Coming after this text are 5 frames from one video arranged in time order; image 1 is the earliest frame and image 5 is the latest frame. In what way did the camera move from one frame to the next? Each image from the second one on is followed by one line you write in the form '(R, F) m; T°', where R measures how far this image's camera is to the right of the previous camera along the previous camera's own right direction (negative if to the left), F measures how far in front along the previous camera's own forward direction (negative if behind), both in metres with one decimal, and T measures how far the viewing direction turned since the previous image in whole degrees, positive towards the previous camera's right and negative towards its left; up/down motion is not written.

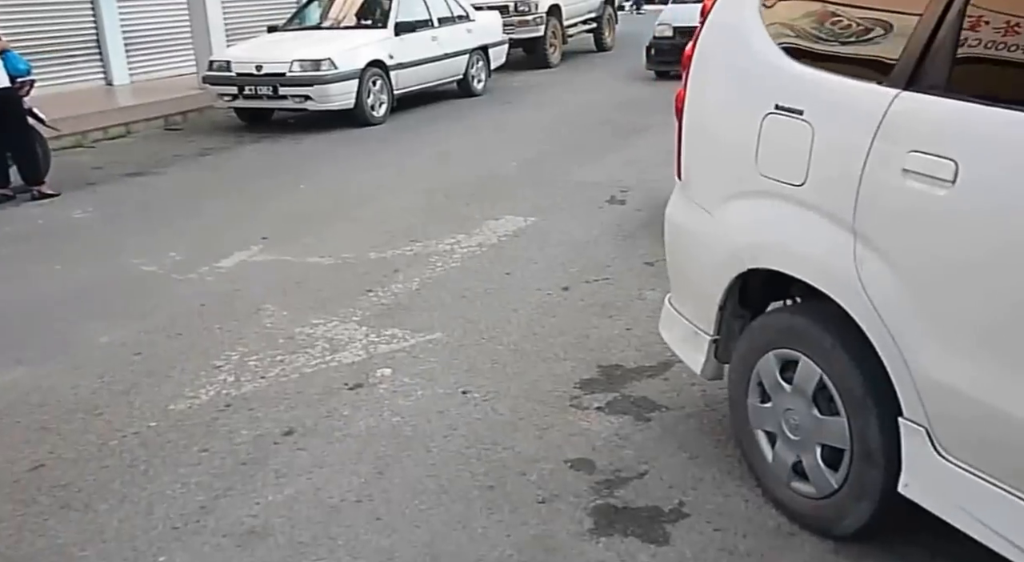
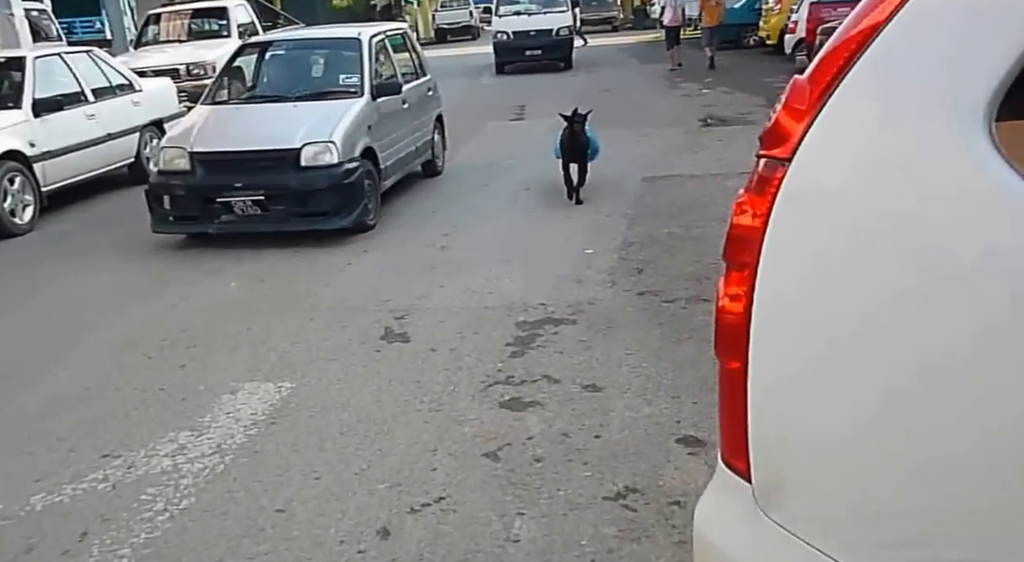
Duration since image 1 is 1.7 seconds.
(-0.3, +2.1) m; +18°
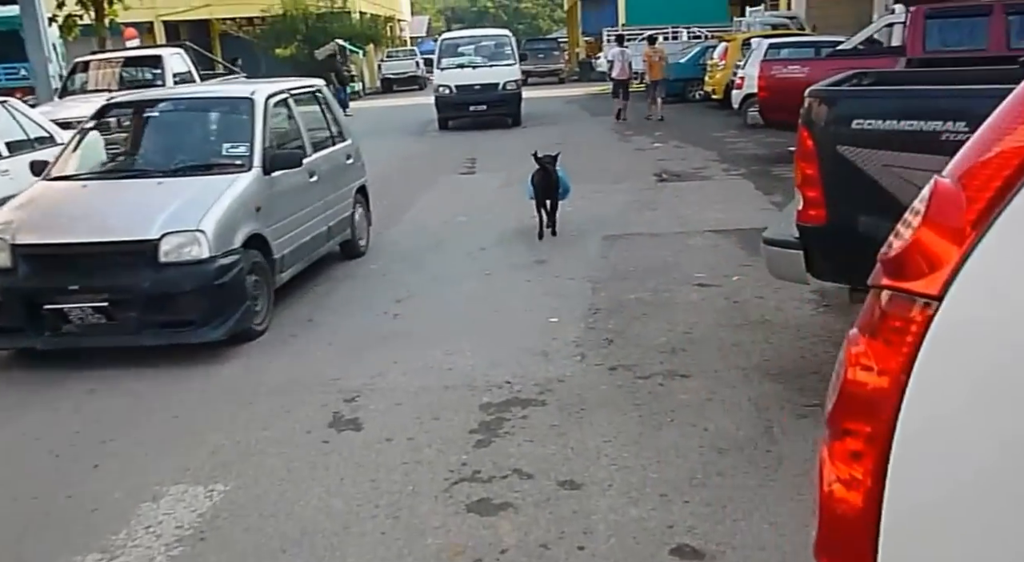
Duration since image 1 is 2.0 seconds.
(-0.1, +0.5) m; +3°
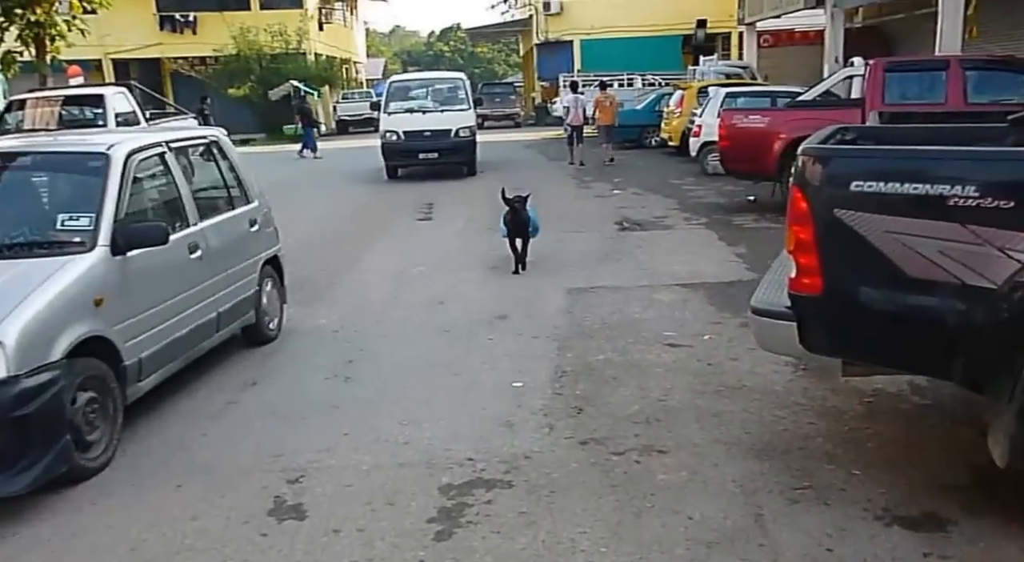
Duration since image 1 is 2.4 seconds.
(0.0, +0.5) m; +3°
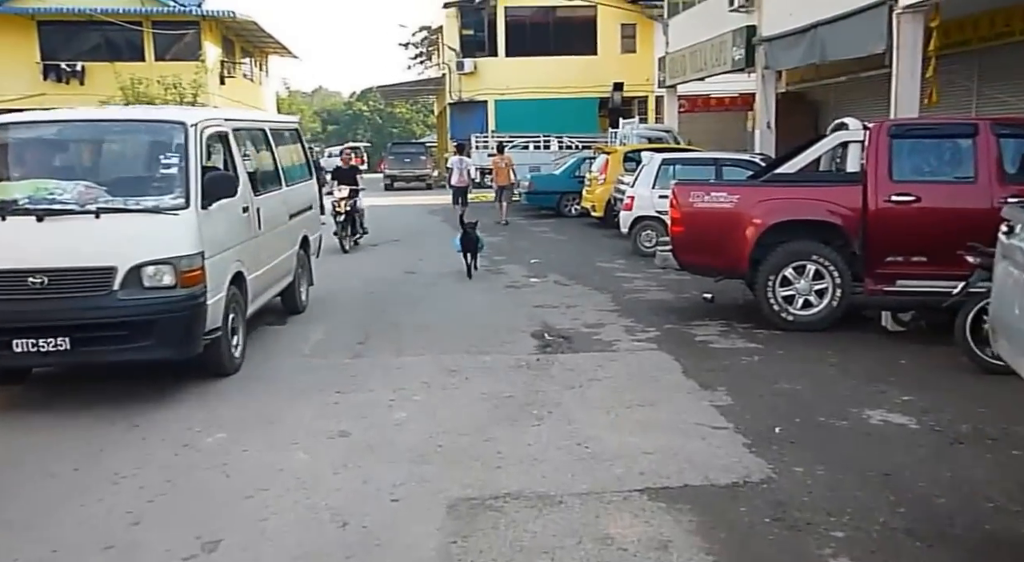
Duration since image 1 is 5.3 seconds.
(+0.3, +3.9) m; +5°
